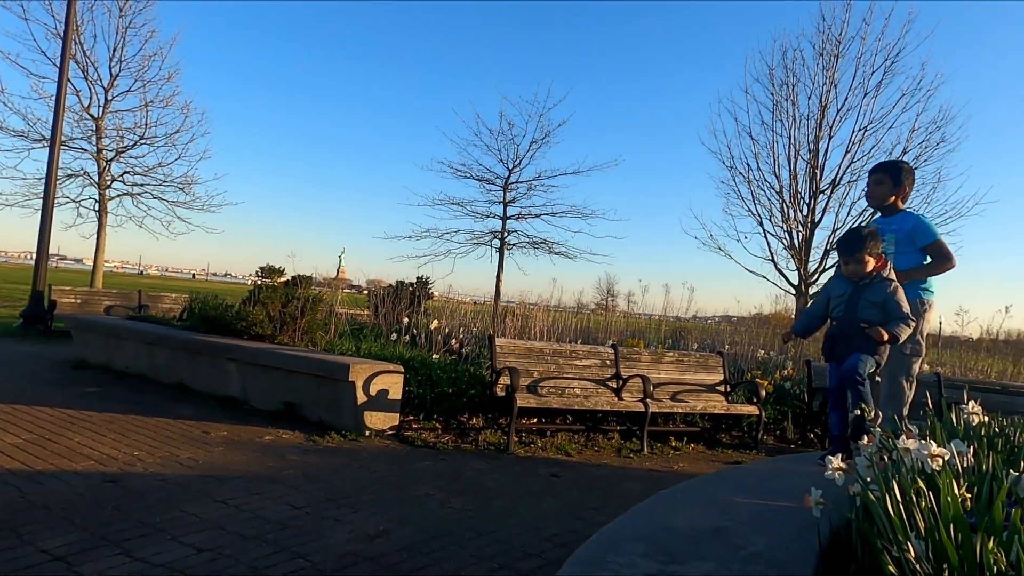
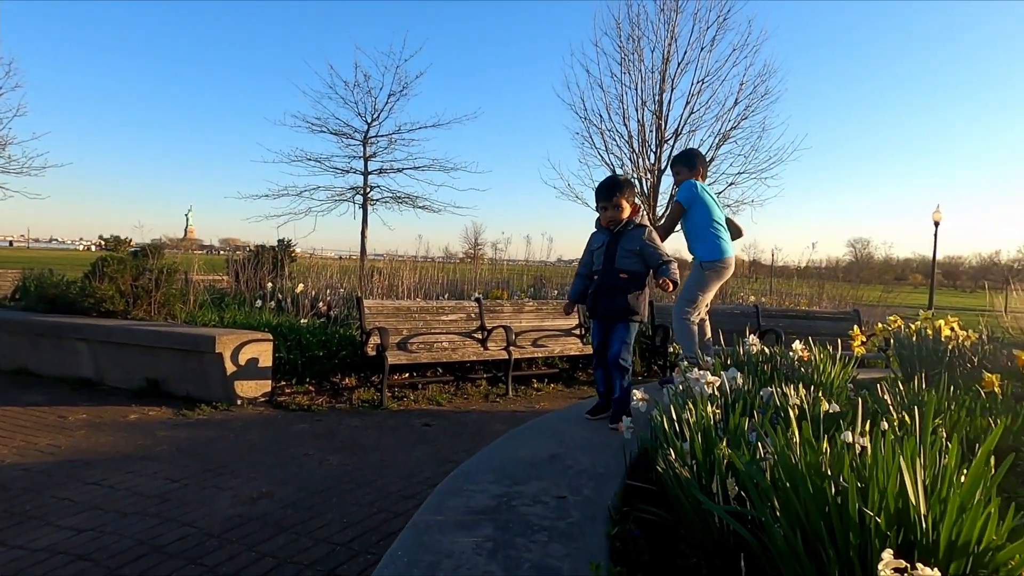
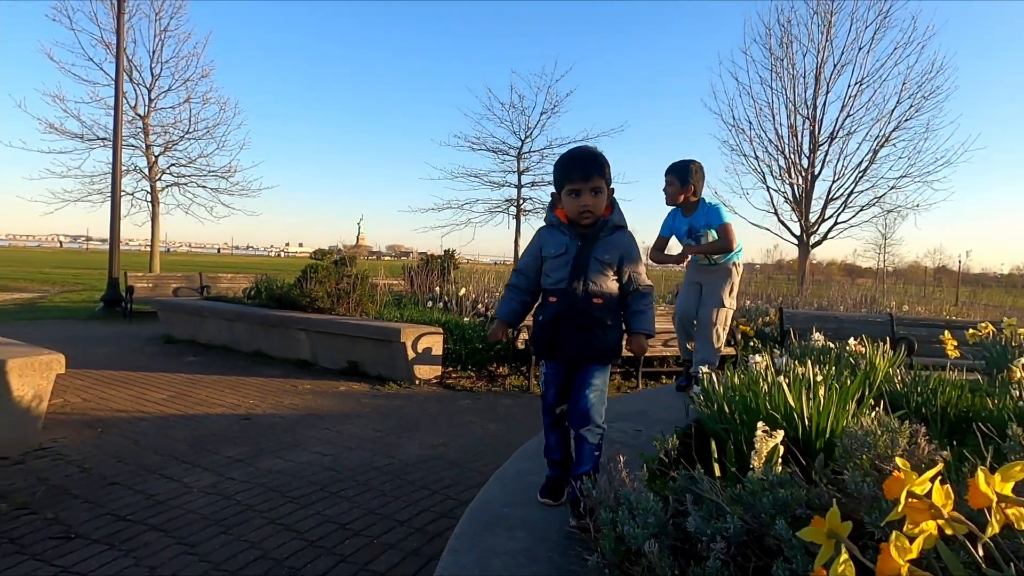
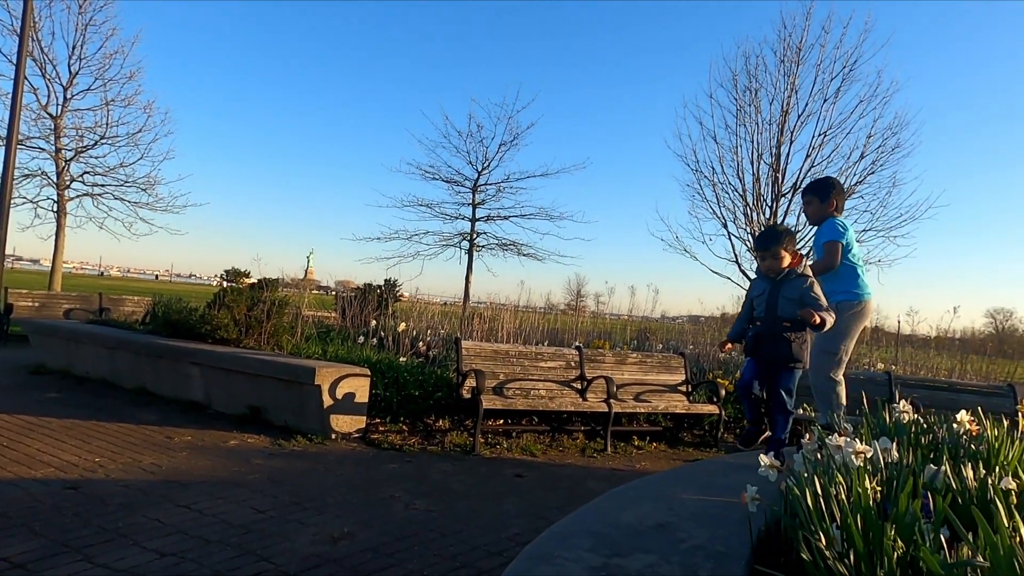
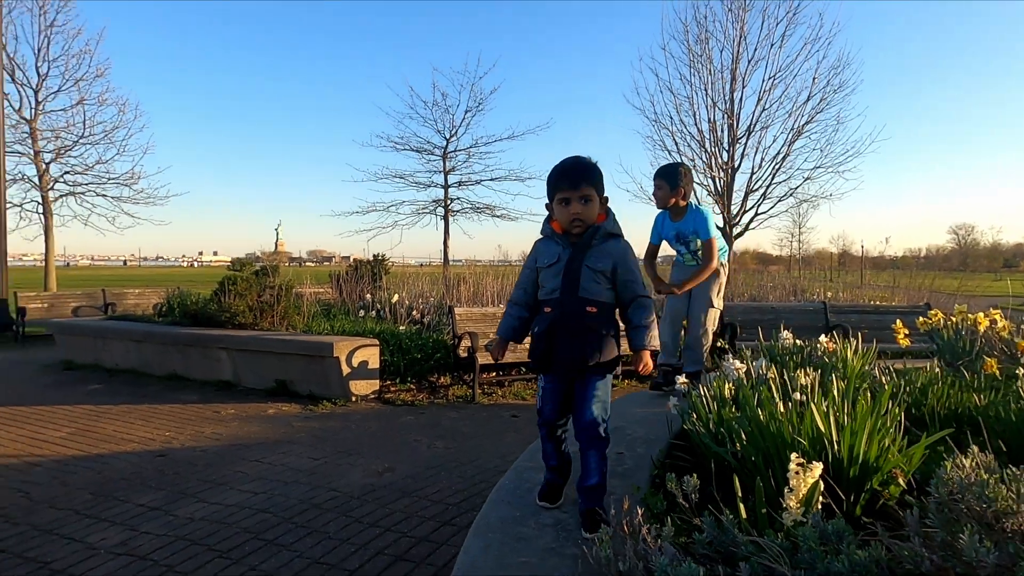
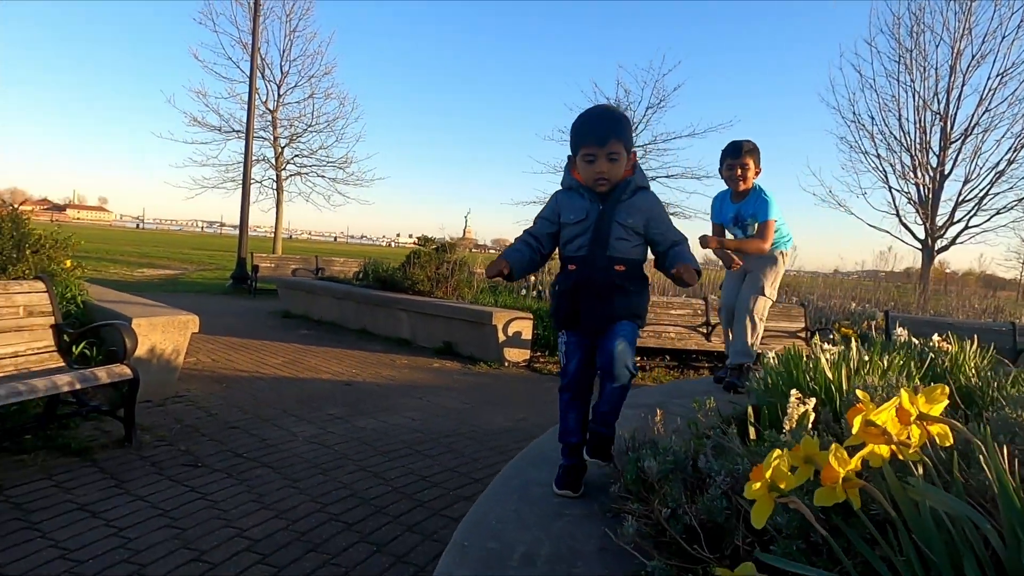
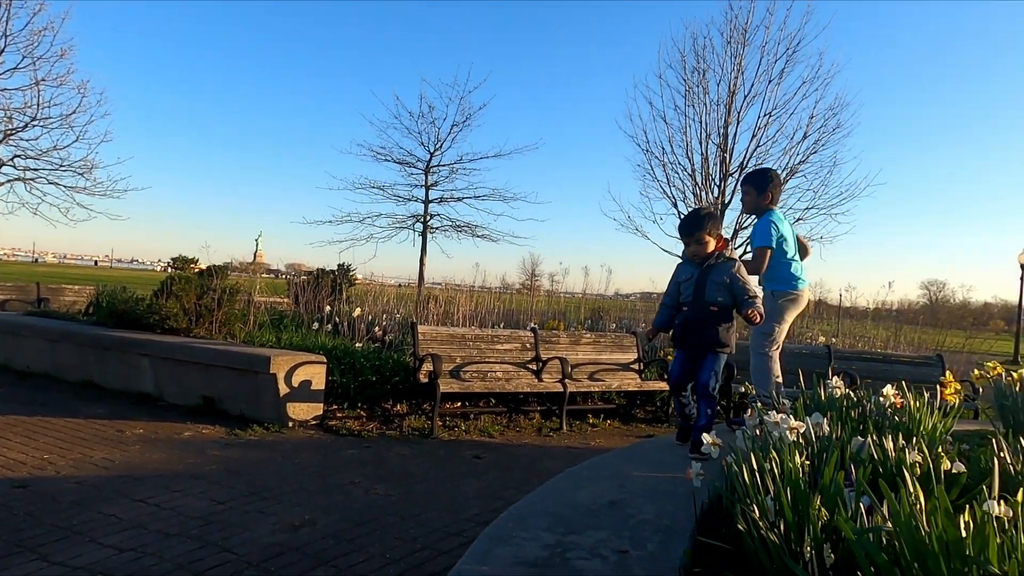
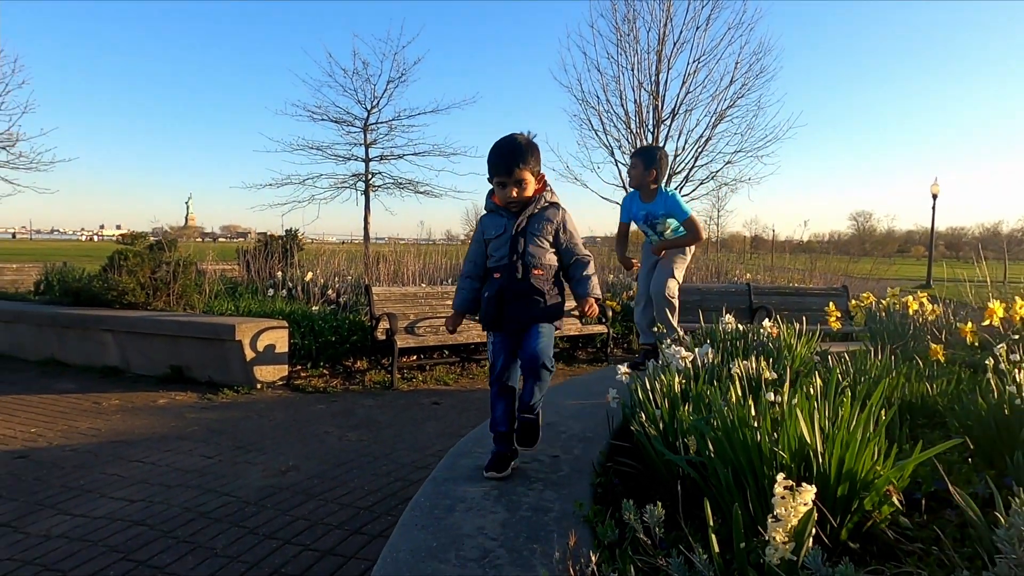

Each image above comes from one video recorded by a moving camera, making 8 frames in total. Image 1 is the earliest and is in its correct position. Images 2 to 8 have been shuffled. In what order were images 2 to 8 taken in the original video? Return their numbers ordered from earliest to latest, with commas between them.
4, 7, 2, 8, 5, 3, 6
